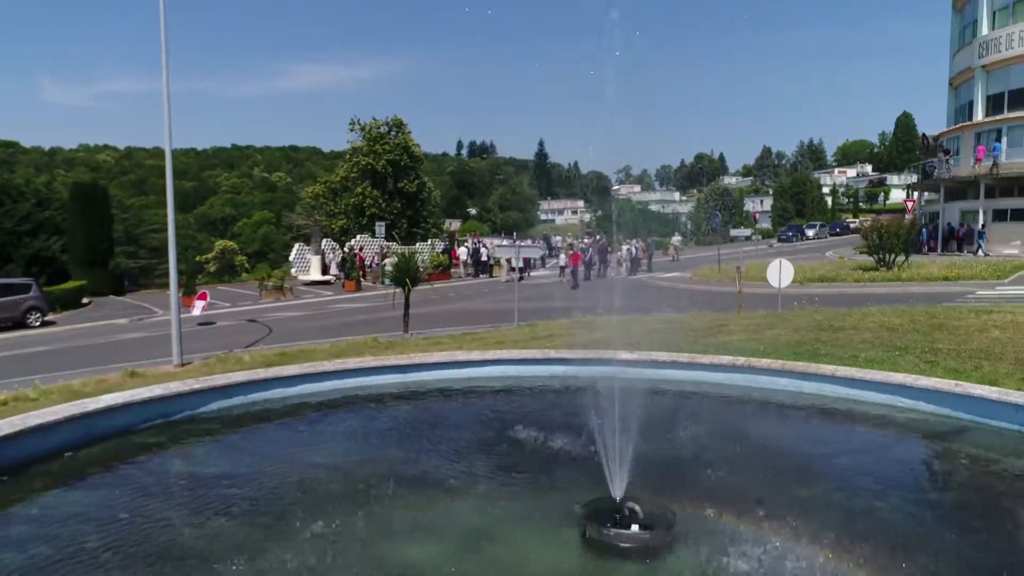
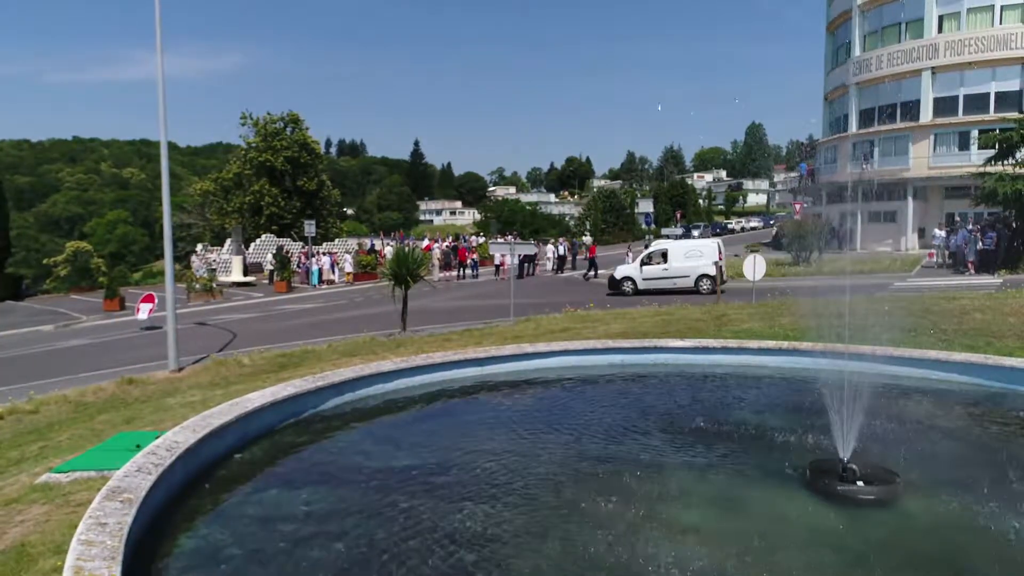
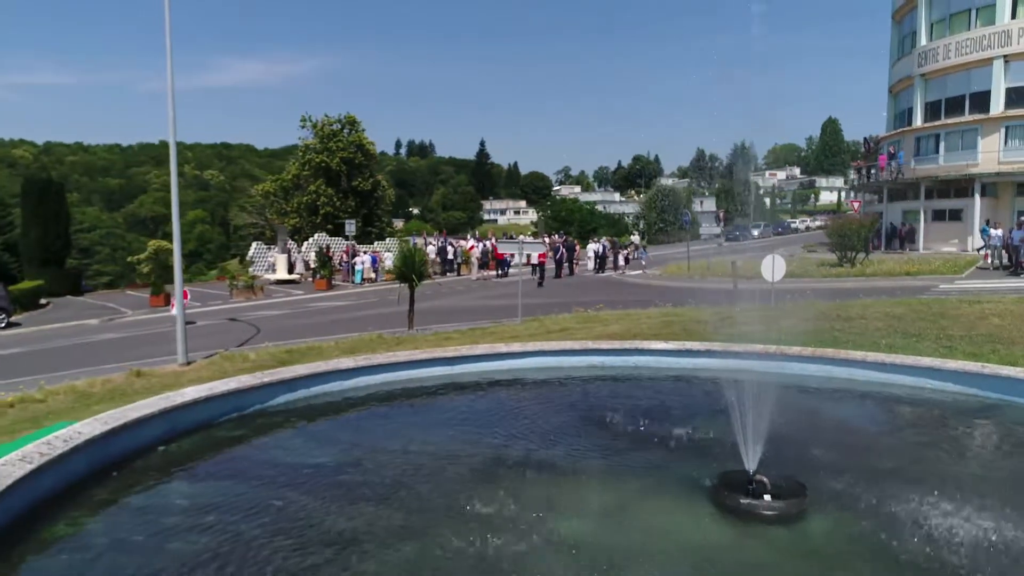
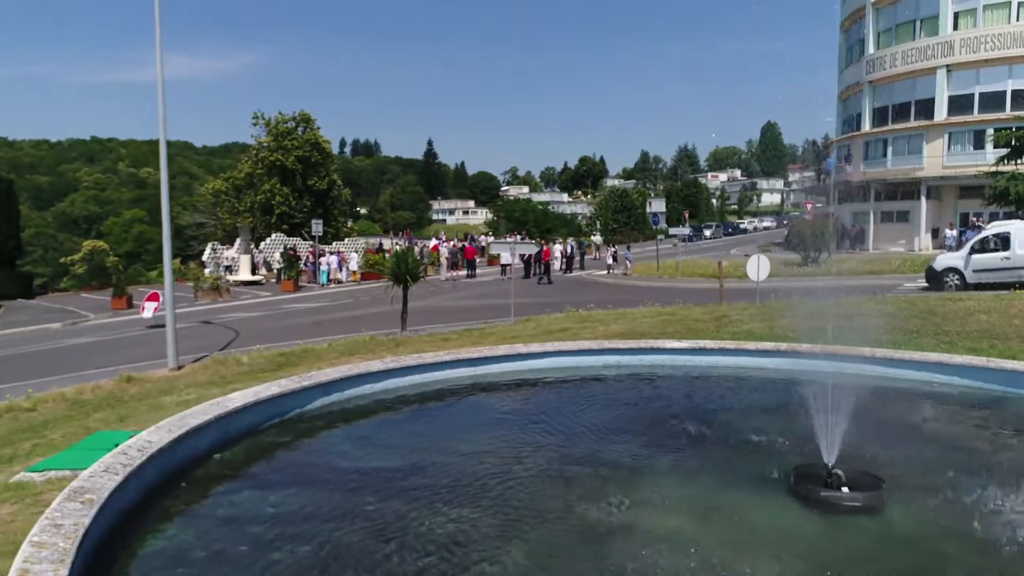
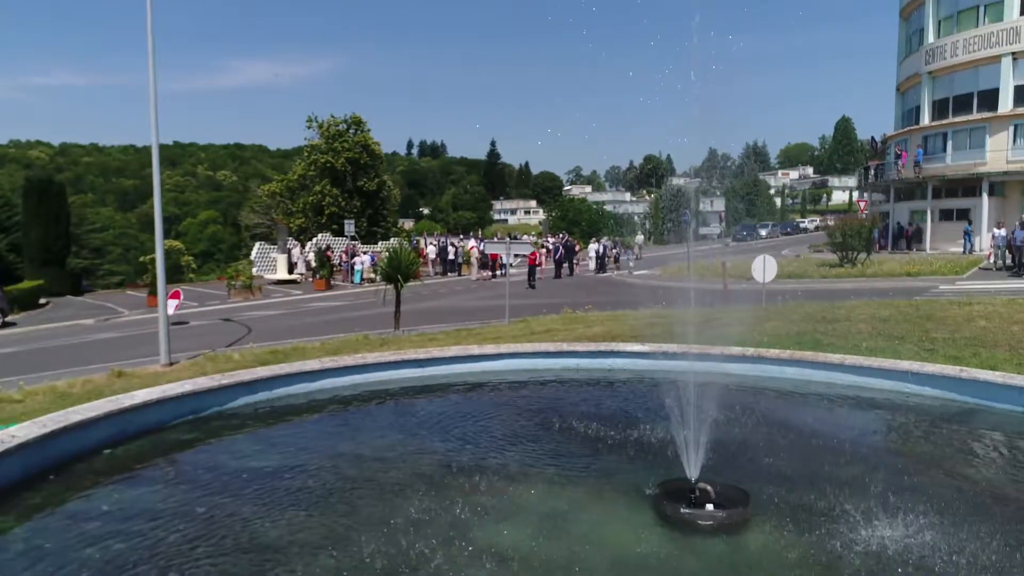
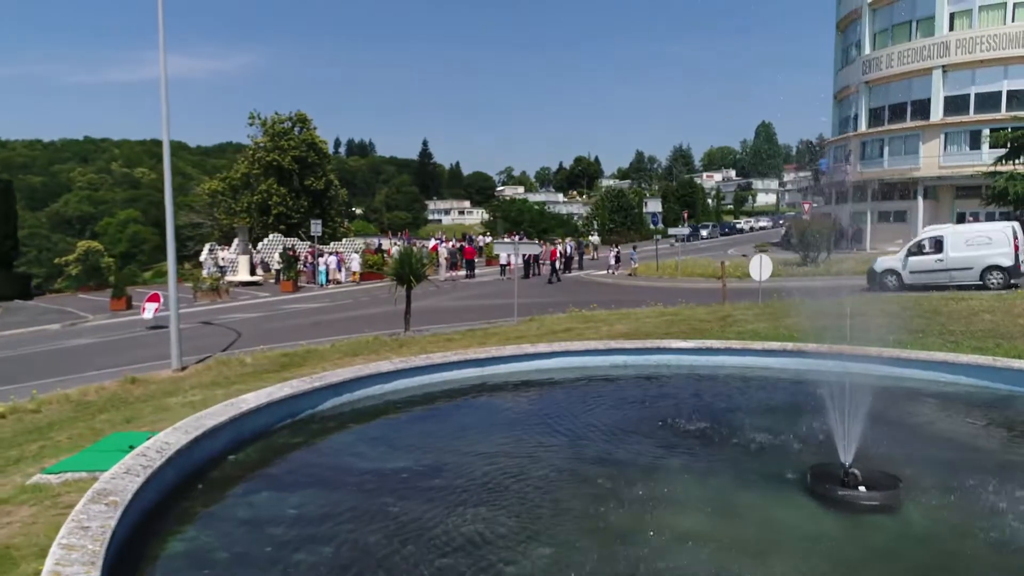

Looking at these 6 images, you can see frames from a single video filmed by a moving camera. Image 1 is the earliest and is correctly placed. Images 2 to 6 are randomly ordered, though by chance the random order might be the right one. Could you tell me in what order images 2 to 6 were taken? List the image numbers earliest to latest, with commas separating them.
5, 3, 4, 6, 2
